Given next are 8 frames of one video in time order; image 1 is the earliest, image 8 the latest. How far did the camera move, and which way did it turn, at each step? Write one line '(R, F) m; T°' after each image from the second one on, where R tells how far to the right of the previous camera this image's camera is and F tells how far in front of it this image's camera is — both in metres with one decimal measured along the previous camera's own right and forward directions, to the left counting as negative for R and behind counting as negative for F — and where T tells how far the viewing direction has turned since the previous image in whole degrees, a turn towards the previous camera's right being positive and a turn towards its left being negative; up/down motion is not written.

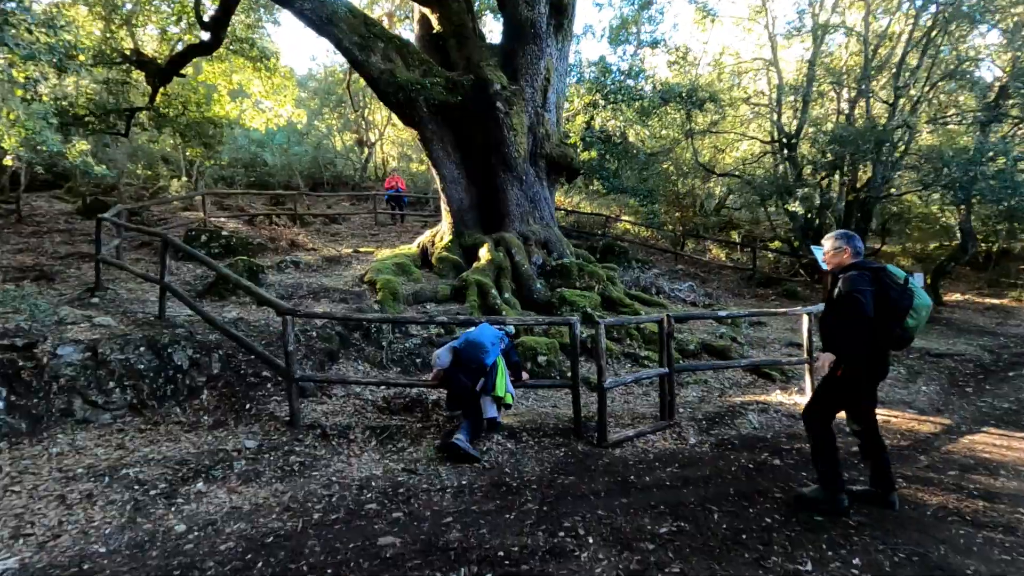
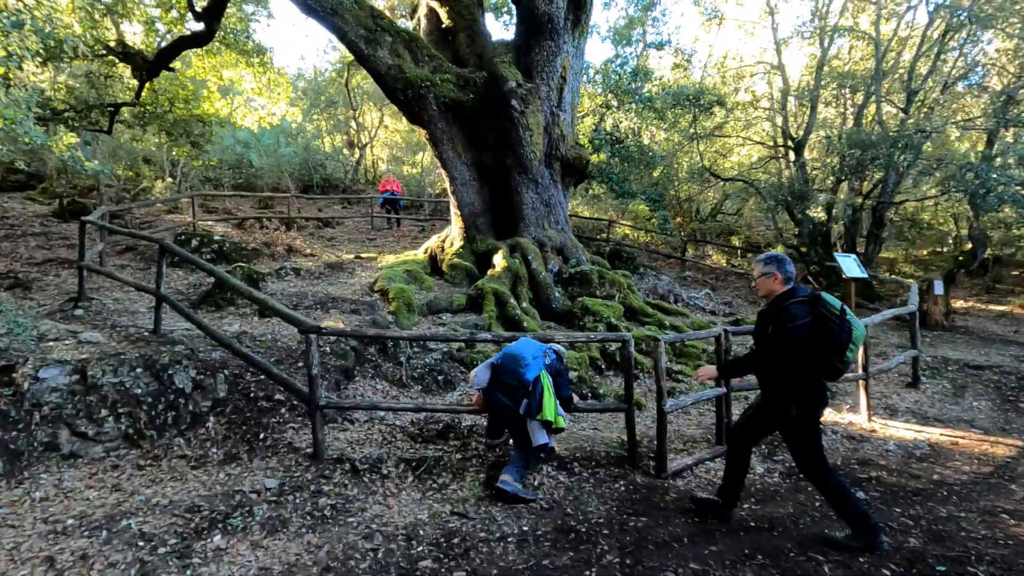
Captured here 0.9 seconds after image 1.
(-0.5, +0.5) m; +2°
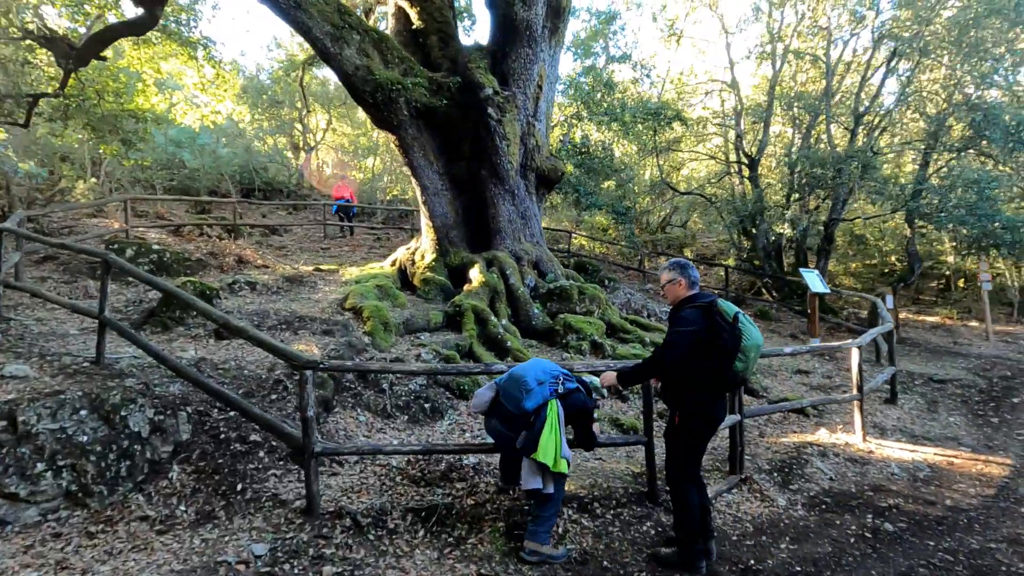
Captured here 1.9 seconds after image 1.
(-0.6, +0.4) m; +6°
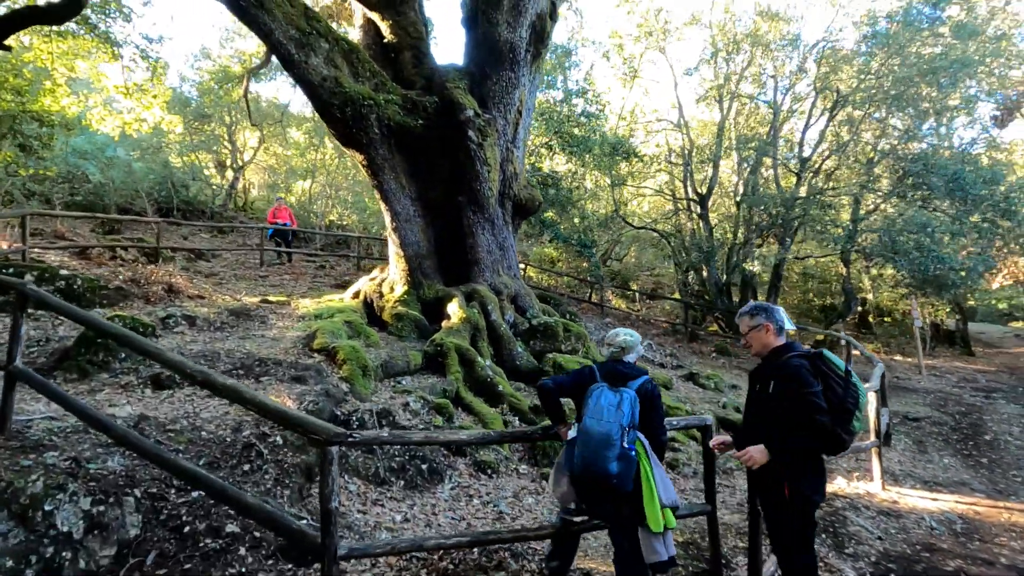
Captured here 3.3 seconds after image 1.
(-0.8, +0.7) m; +8°
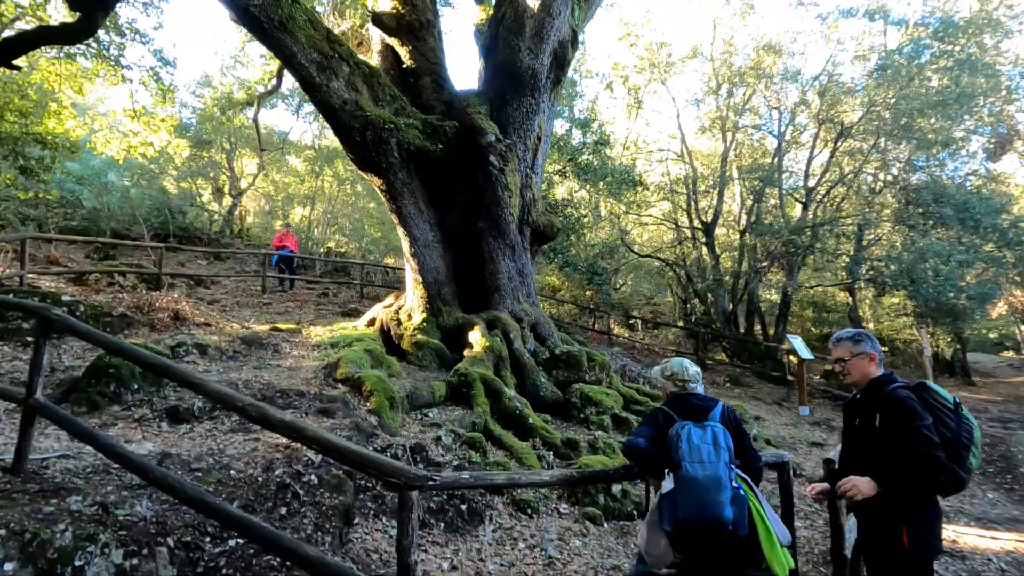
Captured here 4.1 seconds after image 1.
(-0.5, +0.2) m; +1°
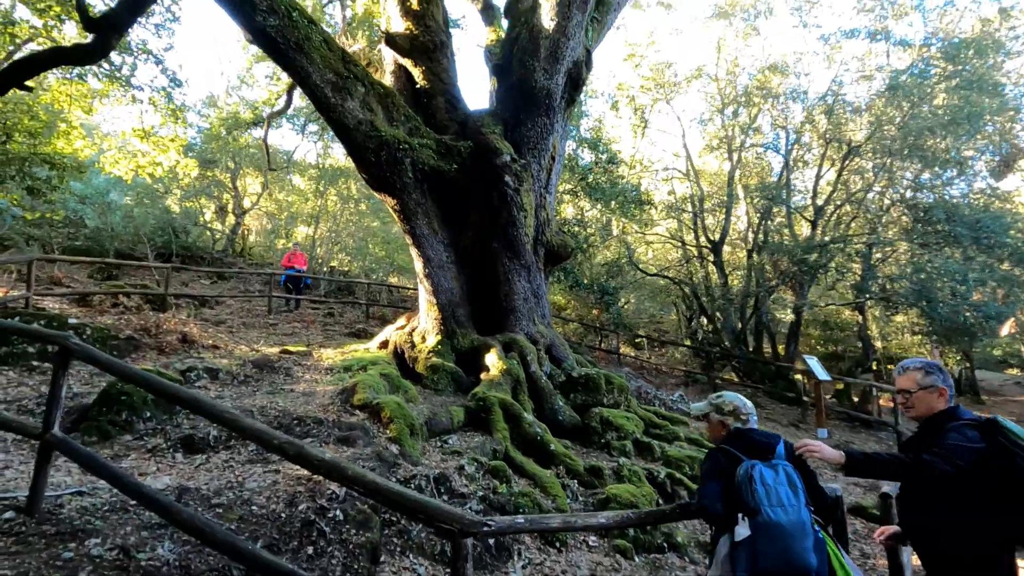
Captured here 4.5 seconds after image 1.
(-0.2, +0.1) m; 0°
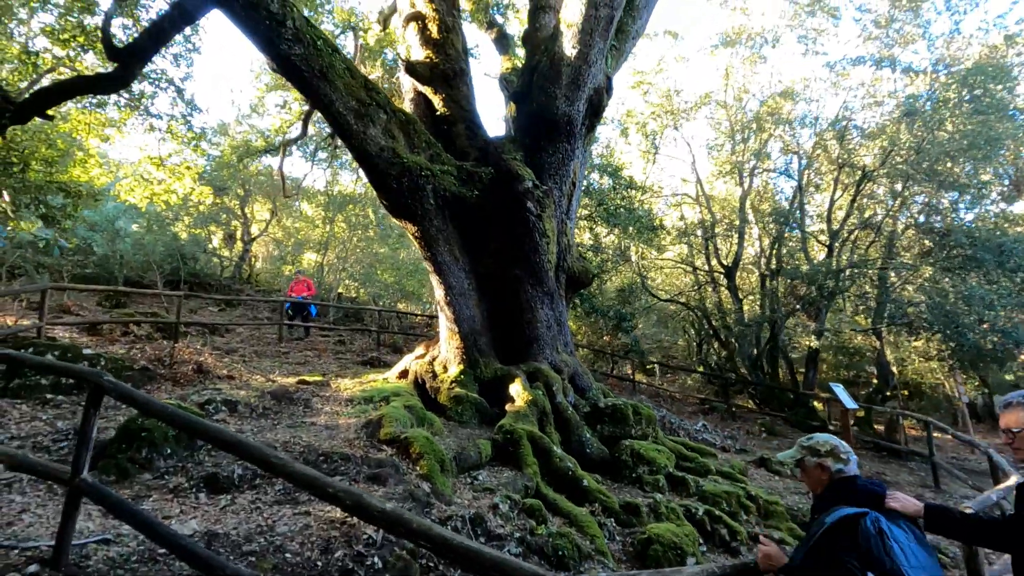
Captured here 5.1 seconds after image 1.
(-0.3, +0.2) m; 0°
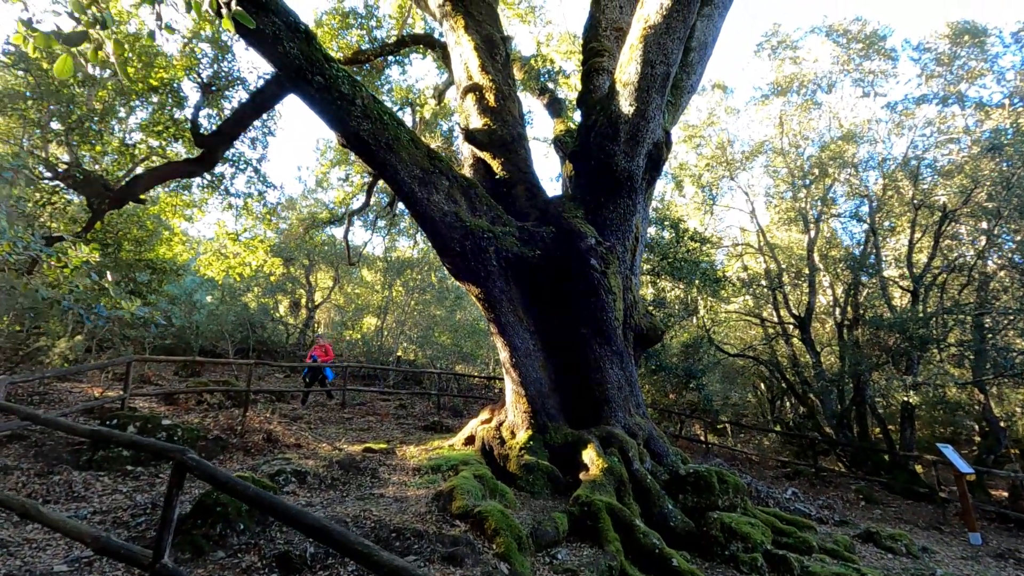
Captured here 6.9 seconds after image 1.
(-0.2, +0.2) m; -5°
